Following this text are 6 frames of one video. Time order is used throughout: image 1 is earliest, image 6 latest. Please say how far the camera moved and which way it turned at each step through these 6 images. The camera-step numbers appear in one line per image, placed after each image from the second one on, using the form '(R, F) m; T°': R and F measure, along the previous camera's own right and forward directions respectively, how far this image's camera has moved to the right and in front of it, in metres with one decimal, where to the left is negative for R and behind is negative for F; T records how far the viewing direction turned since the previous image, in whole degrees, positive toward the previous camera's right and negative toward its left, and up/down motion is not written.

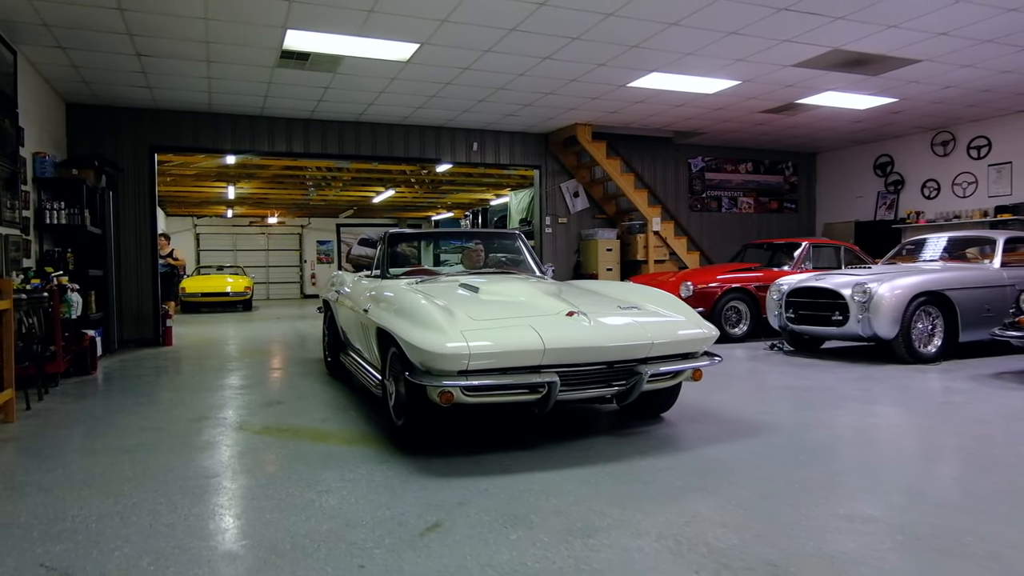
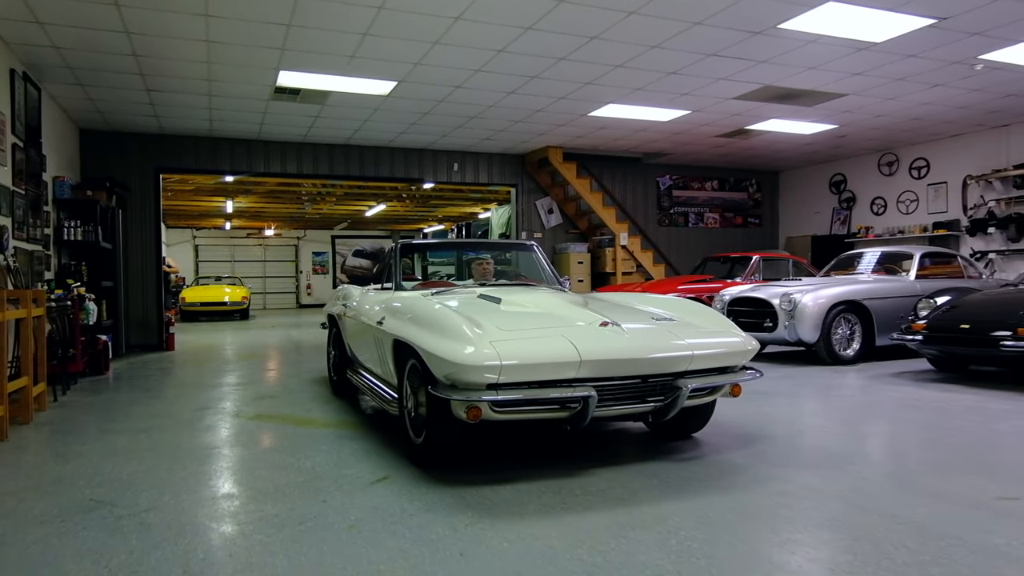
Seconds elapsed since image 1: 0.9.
(+0.3, -0.8) m; 0°
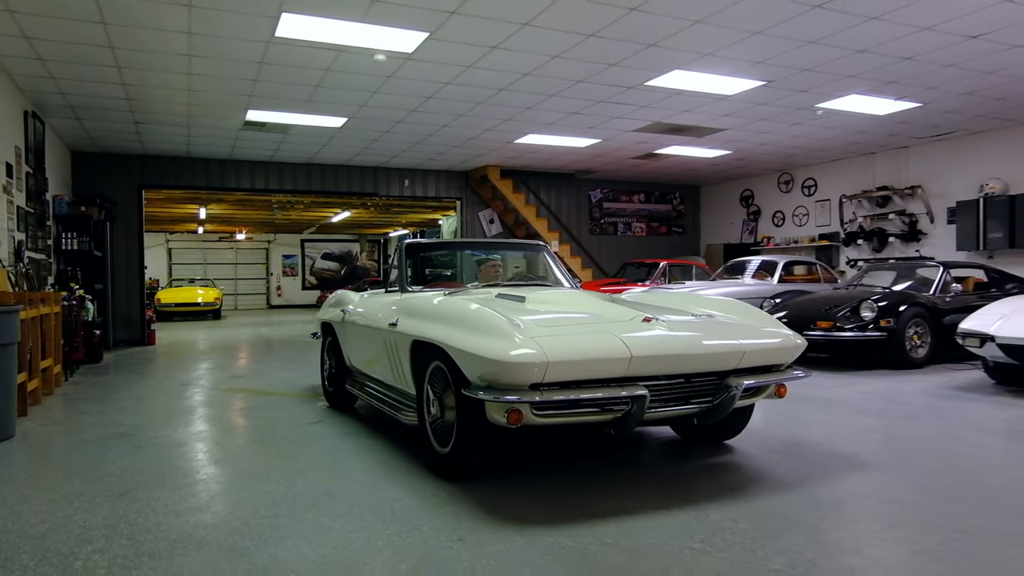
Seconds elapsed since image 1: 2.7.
(+0.5, -1.4) m; +2°
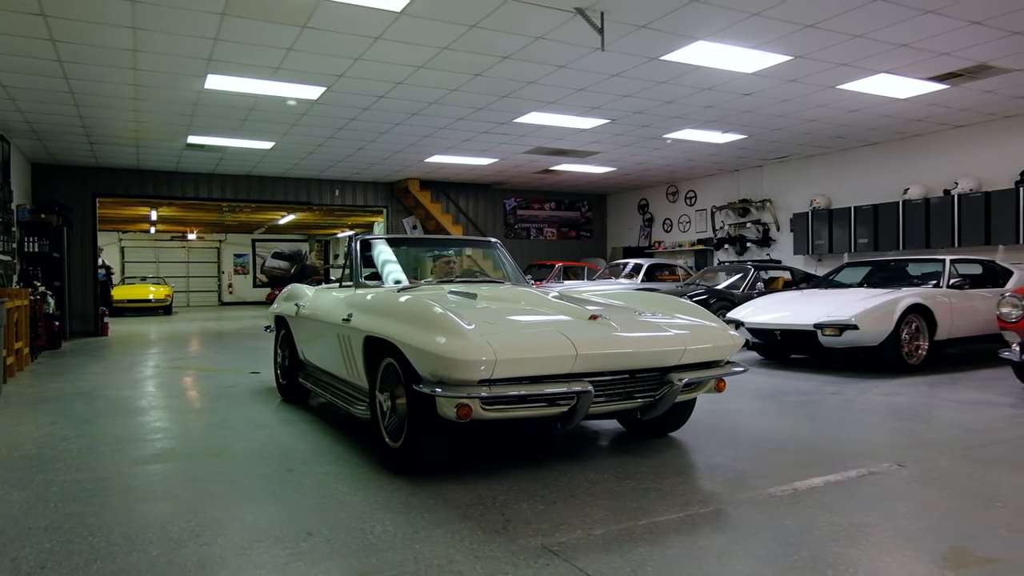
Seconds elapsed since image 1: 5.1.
(+0.8, -1.6) m; +3°
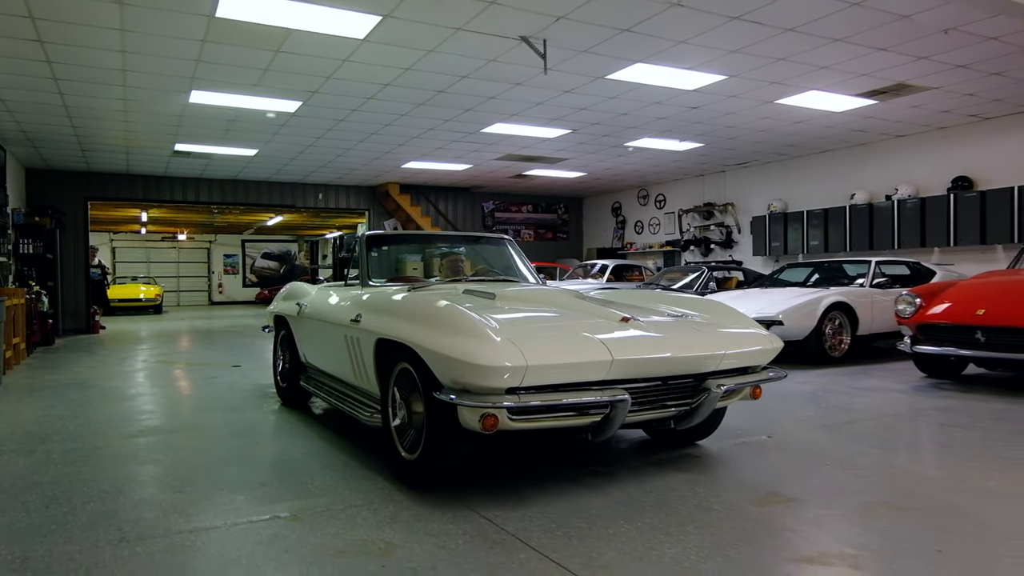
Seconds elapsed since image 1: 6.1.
(+0.3, -0.6) m; +1°
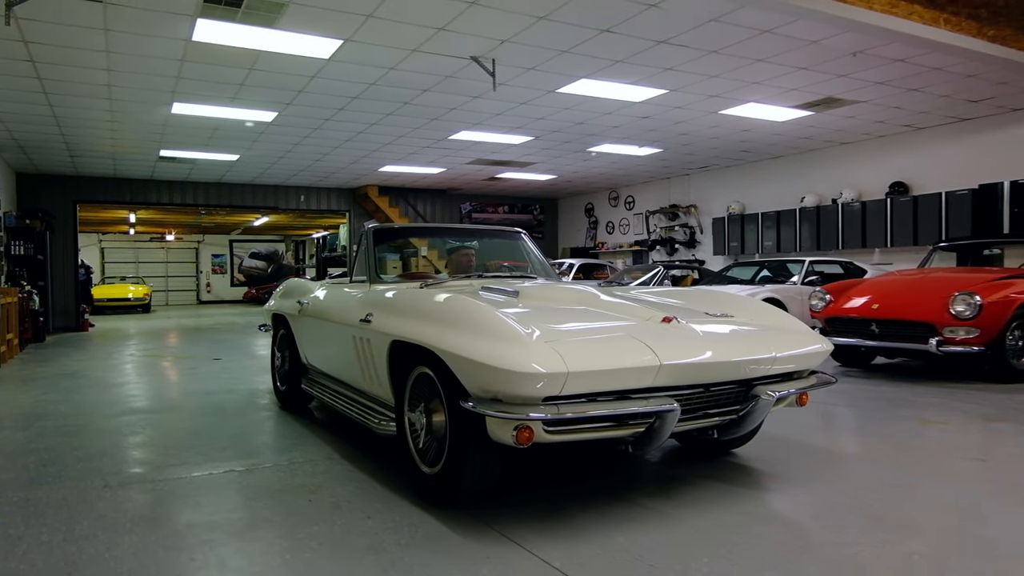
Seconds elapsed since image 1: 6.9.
(+0.3, -0.6) m; +1°
